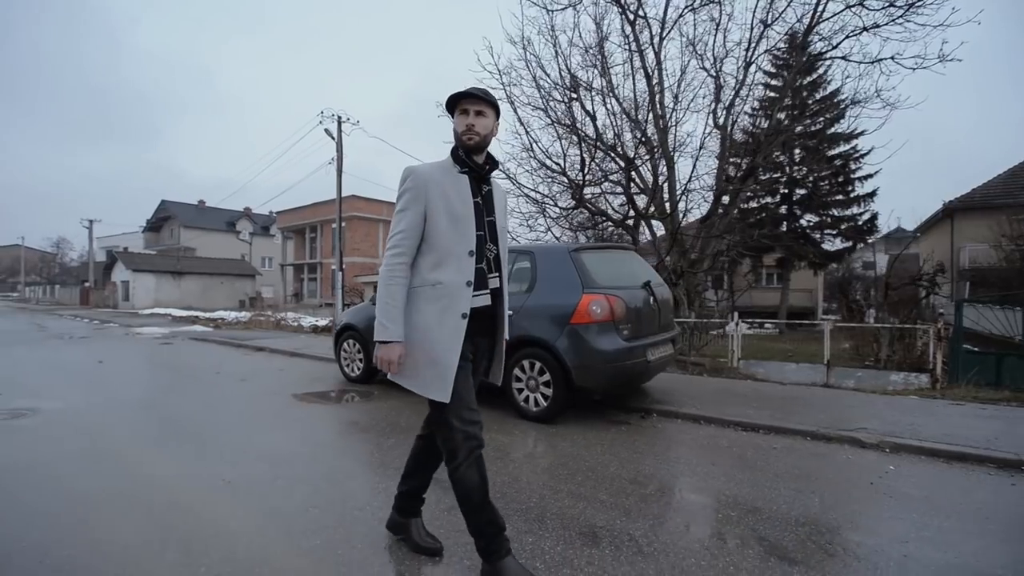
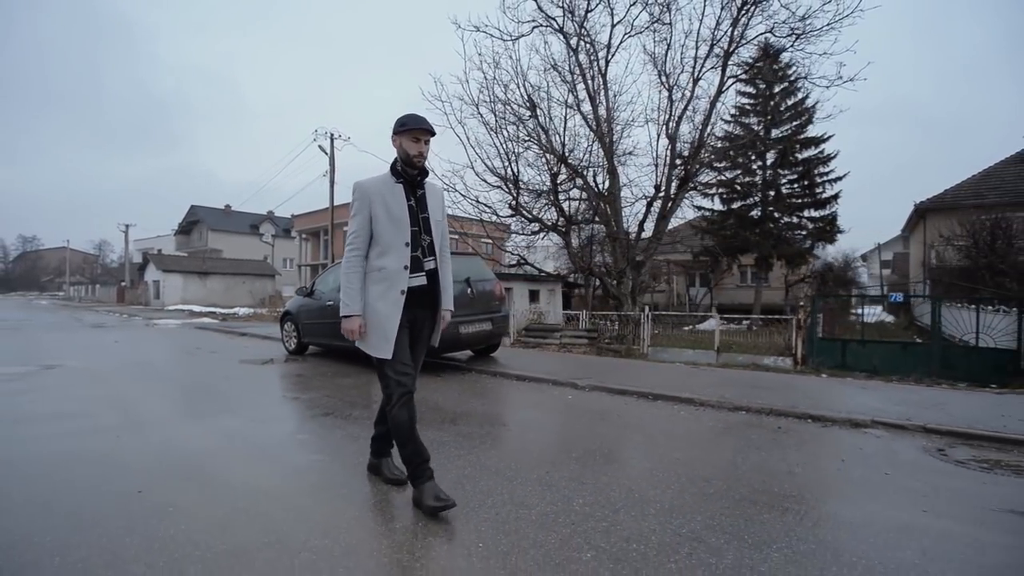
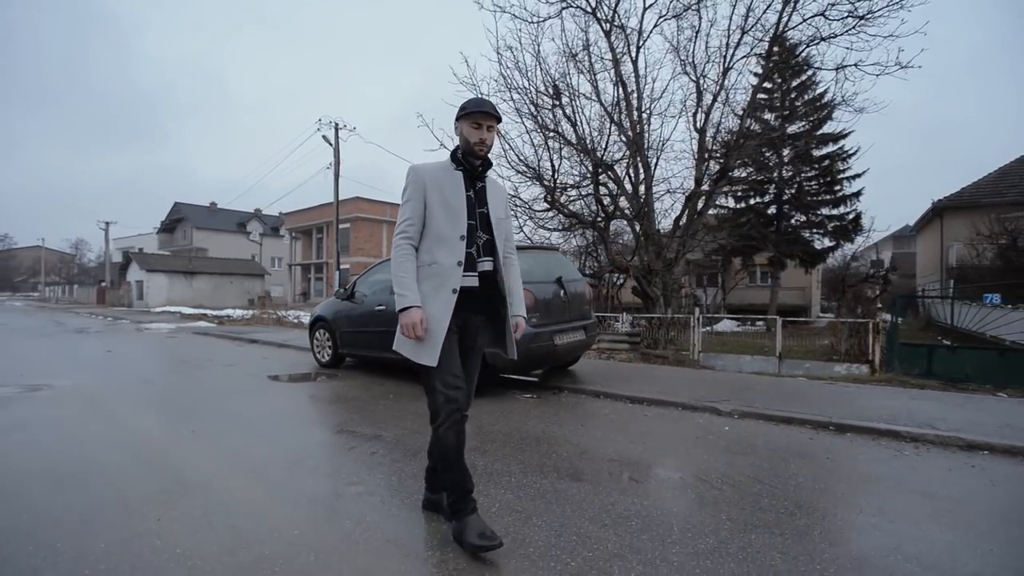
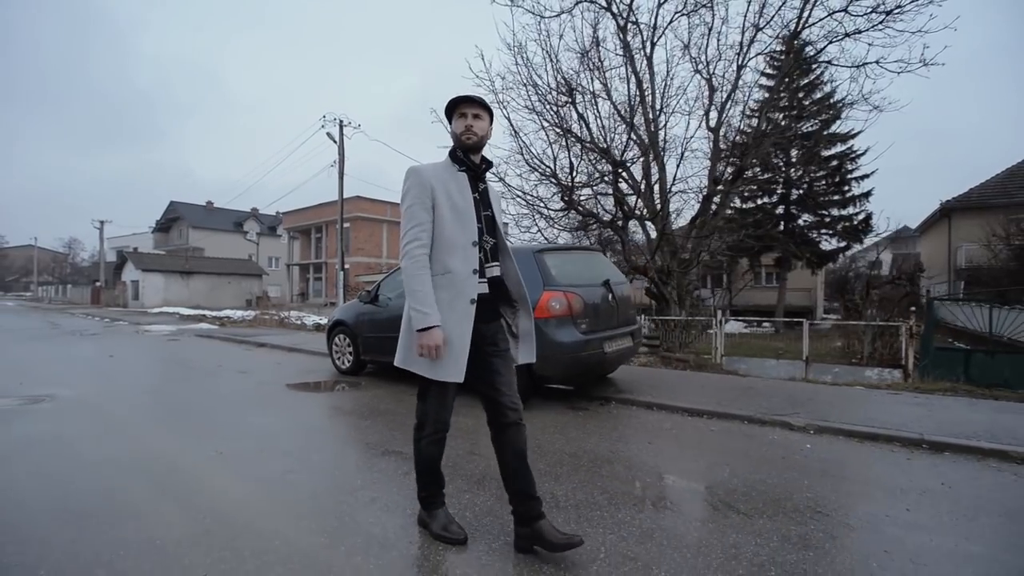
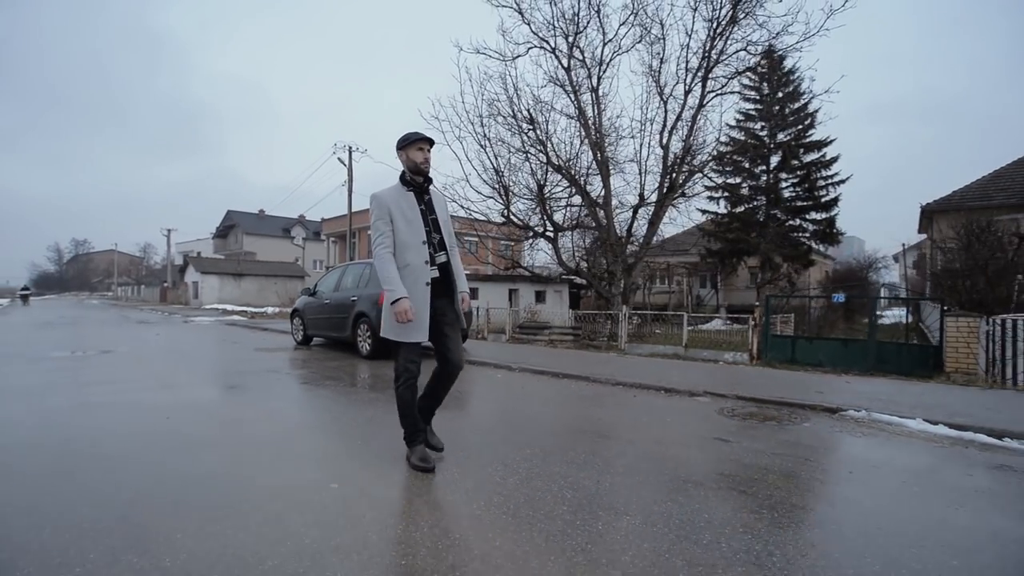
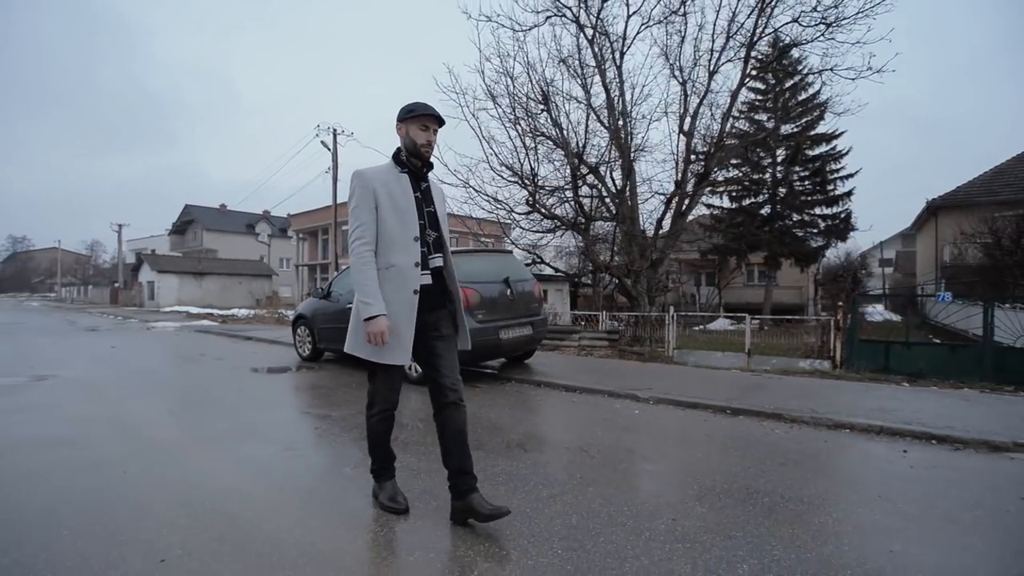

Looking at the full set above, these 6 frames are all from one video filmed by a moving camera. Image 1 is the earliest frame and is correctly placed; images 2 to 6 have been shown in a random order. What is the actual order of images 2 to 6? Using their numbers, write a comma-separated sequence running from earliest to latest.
4, 3, 6, 2, 5
